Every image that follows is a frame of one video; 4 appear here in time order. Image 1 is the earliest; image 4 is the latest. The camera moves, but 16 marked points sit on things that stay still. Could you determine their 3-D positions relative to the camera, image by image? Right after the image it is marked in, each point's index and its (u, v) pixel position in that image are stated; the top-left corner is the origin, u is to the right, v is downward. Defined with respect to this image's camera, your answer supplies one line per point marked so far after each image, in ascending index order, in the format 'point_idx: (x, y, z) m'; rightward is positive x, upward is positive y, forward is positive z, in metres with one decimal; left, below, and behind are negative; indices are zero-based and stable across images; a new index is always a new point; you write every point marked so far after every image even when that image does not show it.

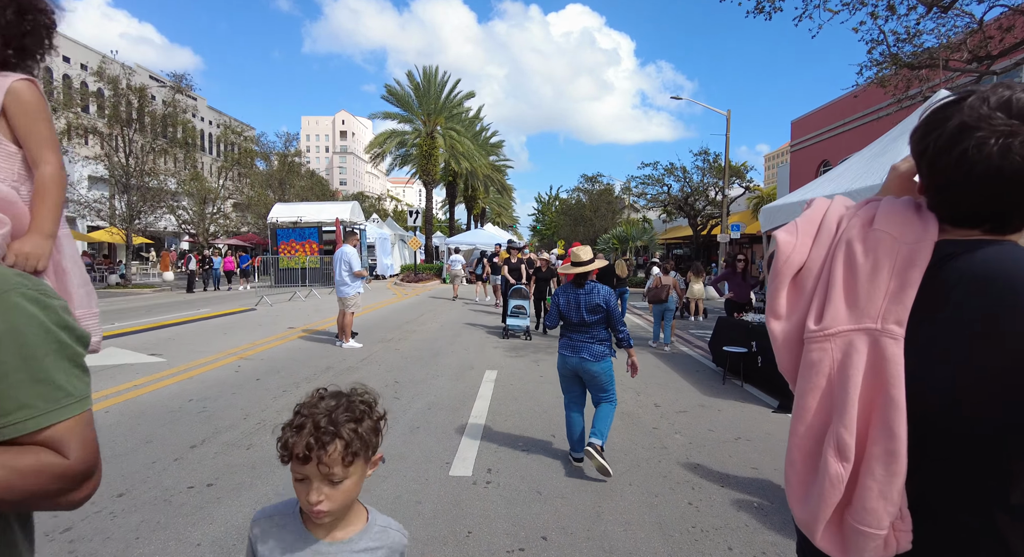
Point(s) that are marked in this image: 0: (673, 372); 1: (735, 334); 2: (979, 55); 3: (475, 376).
0: (+2.5, -1.5, +8.3) m
1: (+3.4, -0.8, +8.0) m
2: (+9.1, +4.4, +10.2) m
3: (-0.5, -1.4, +7.7) m
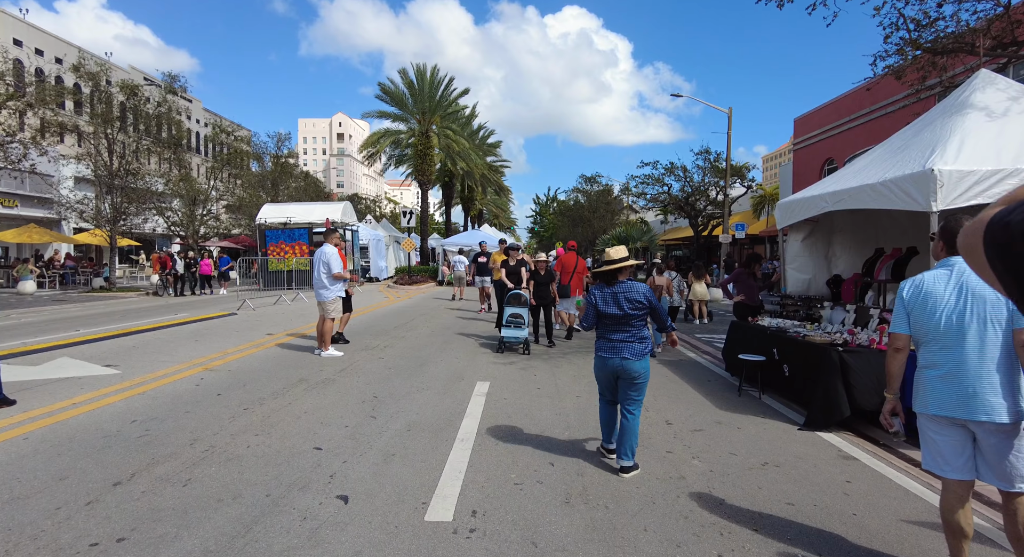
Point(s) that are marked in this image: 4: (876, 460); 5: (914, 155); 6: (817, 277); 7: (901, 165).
0: (+2.5, -1.5, +7.6) m
1: (+3.3, -0.9, +7.3) m
2: (+9.0, +4.4, +9.6) m
3: (-0.6, -1.4, +7.0) m
4: (+3.2, -1.6, +4.6) m
5: (+4.1, +1.3, +5.4) m
6: (+4.6, 0.0, +7.8) m
7: (+4.1, +1.2, +5.5) m
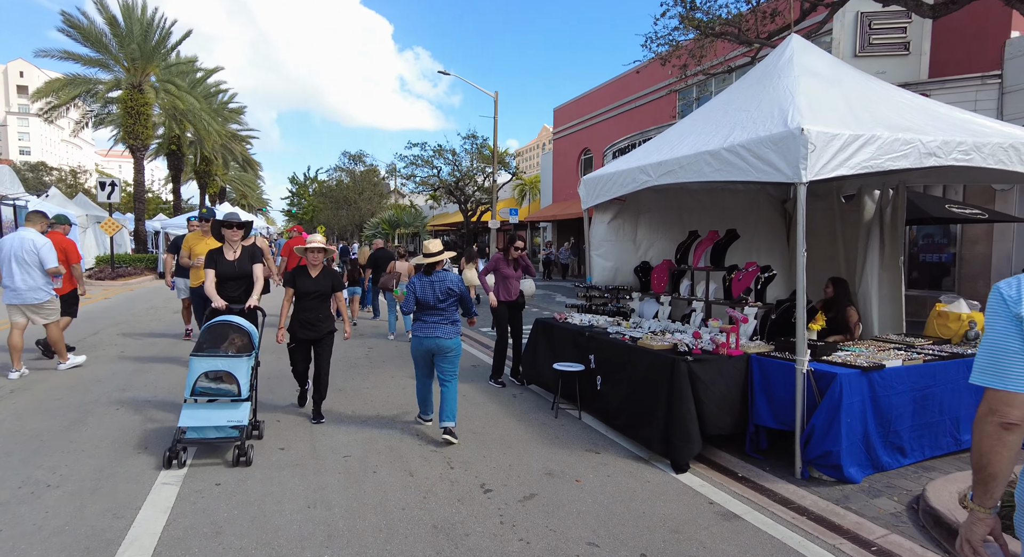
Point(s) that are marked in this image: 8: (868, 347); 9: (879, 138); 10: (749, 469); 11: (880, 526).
0: (-0.3, -1.4, +5.9) m
1: (+0.6, -0.7, +5.9) m
2: (+4.7, +4.7, +10.2) m
3: (-2.8, -1.5, +4.0) m
4: (+1.6, -1.5, +3.4) m
5: (+2.1, +1.4, +4.5) m
6: (+1.5, +0.1, +6.9) m
7: (+2.0, +1.3, +4.5) m
8: (+2.9, -0.6, +4.3) m
9: (+2.7, +1.1, +3.9) m
10: (+1.8, -1.5, +4.1) m
11: (+2.2, -1.5, +3.2) m
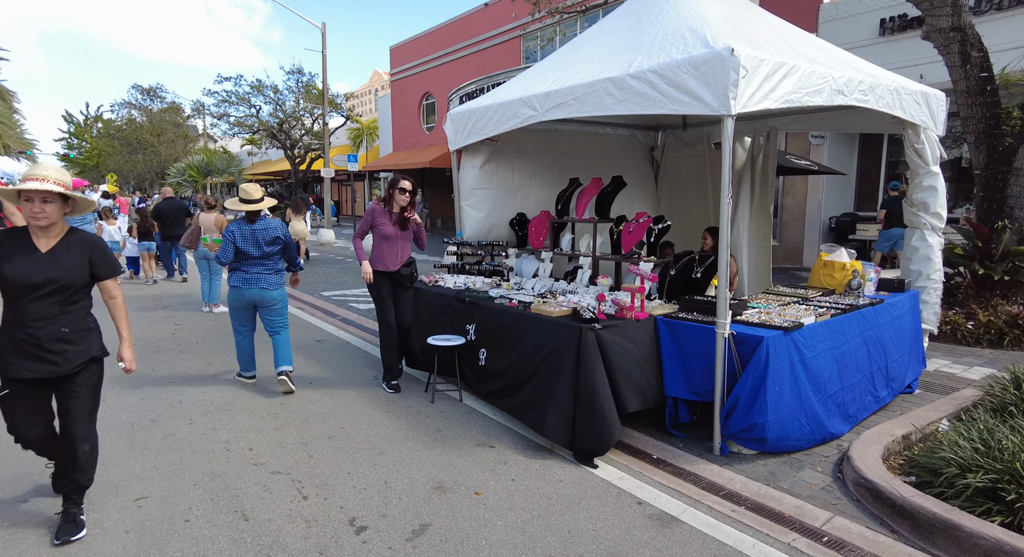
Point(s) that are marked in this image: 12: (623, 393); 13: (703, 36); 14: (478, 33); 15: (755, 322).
0: (-1.5, -1.0, +4.7) m
1: (-0.7, -0.3, +4.9) m
2: (+1.9, +5.6, +9.7) m
3: (-3.4, -1.4, +2.2) m
4: (+1.0, -1.3, +2.9) m
5: (+1.1, +1.7, +3.8) m
6: (-0.2, +0.7, +6.1) m
7: (+1.0, +1.6, +3.8) m
8: (+2.0, -0.2, +4.1) m
9: (+1.9, +1.4, +3.5) m
10: (+1.0, -1.2, +3.6) m
11: (+1.7, -1.2, +2.9) m
12: (+0.7, -0.8, +3.6) m
13: (+1.3, +1.6, +3.6) m
14: (-1.4, +9.1, +19.8) m
15: (+1.6, -0.3, +3.6) m
